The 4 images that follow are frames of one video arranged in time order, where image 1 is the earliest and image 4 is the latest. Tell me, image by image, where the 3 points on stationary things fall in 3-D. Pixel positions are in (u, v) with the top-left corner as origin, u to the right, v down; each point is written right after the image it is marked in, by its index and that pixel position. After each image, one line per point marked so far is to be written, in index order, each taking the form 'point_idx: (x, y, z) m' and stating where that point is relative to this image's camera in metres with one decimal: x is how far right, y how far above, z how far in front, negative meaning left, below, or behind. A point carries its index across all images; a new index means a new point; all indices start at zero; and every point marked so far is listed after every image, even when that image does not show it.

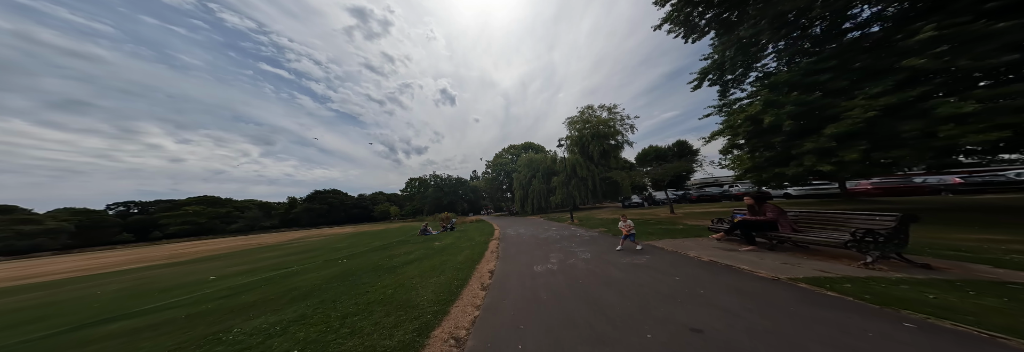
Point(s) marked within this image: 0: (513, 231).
0: (+0.1, -4.8, +16.2) m
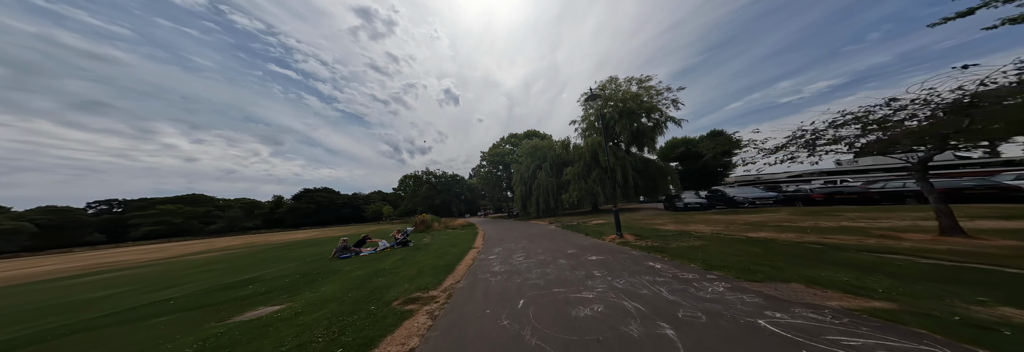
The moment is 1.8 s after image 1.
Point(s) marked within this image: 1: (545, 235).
0: (-0.4, -3.4, +8.0) m
1: (+2.4, -4.1, +13.2) m
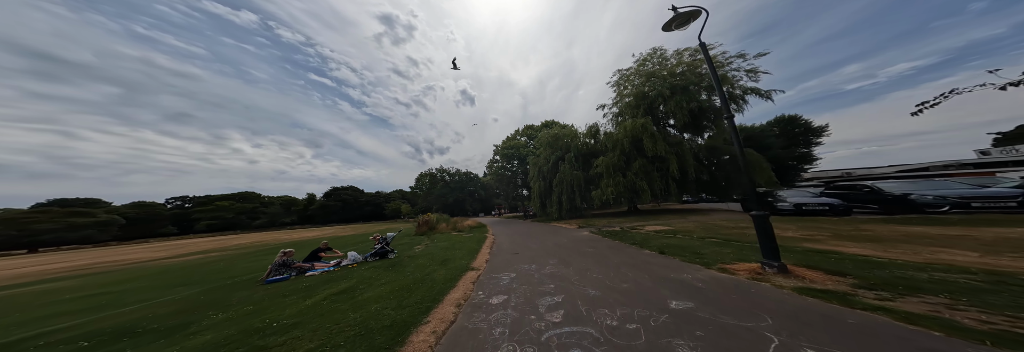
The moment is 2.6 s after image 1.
0: (+0.1, -2.6, +3.9) m
1: (+3.3, -3.3, +8.8) m
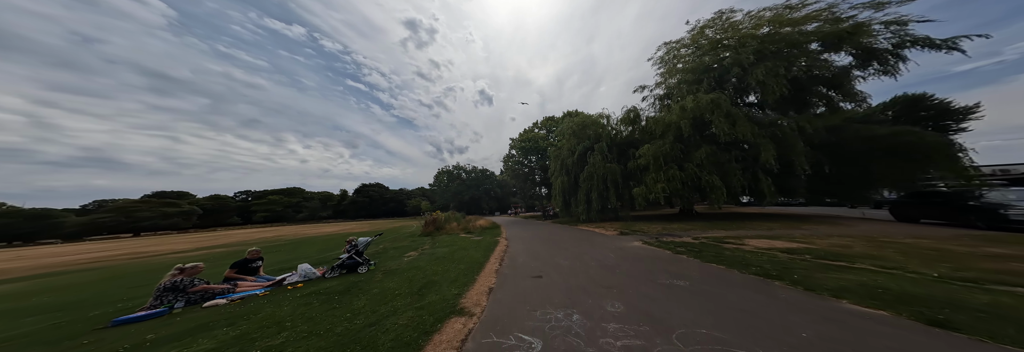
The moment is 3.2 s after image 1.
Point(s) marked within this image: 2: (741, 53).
0: (+0.2, -2.0, +0.5) m
1: (+3.9, -2.6, +5.1) m
2: (+17.8, +10.4, +14.7) m
